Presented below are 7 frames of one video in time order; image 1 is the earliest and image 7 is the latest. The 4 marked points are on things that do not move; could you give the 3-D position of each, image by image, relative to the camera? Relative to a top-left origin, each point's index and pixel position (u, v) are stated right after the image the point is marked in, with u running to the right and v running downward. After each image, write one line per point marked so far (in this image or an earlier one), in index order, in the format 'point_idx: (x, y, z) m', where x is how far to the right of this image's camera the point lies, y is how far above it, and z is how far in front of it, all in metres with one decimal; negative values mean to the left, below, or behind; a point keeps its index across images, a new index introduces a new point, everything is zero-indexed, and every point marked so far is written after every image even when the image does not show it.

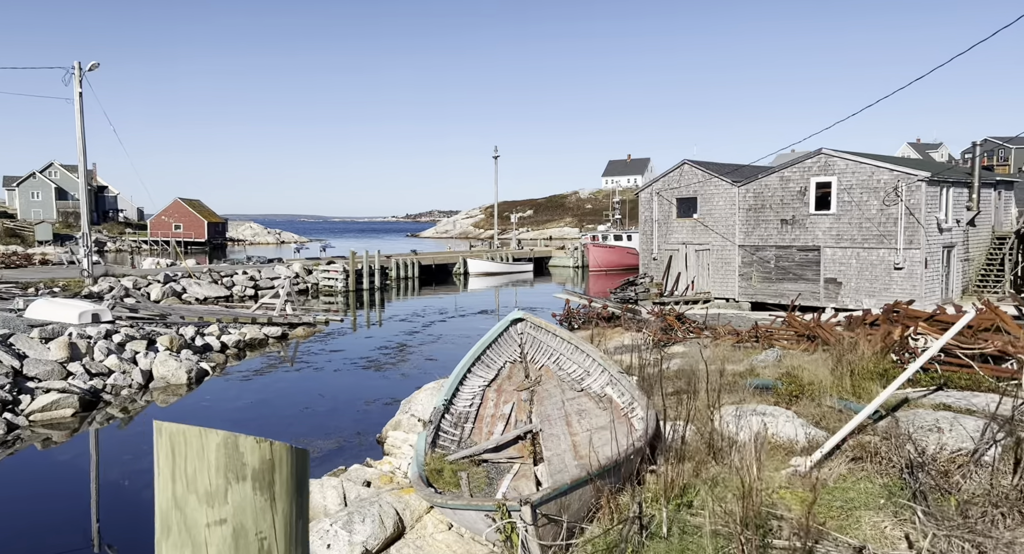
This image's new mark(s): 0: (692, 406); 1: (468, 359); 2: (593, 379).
0: (+1.9, -1.4, +7.6) m
1: (-0.6, -1.2, +10.4) m
2: (+1.2, -1.4, +9.8) m
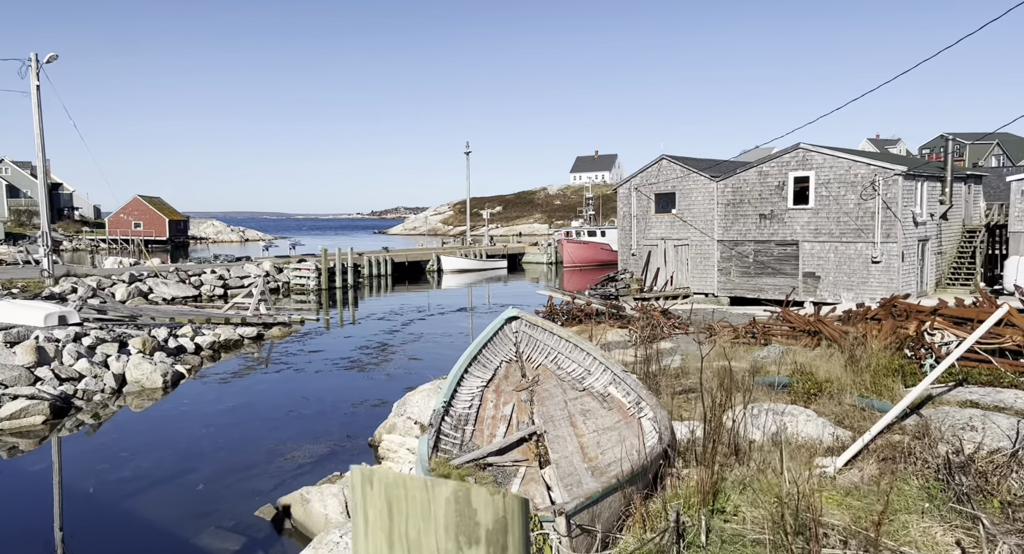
0: (+2.0, -1.3, +7.4) m
1: (-0.7, -1.2, +10.1) m
2: (+1.1, -1.4, +9.6) m
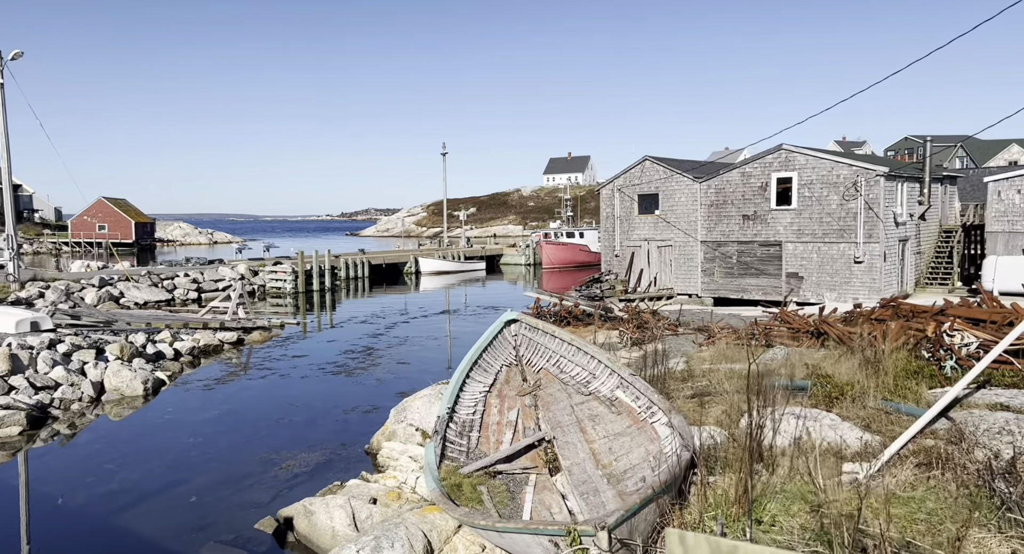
0: (+2.1, -1.4, +7.3) m
1: (-0.6, -1.2, +9.9) m
2: (+1.2, -1.4, +9.4) m
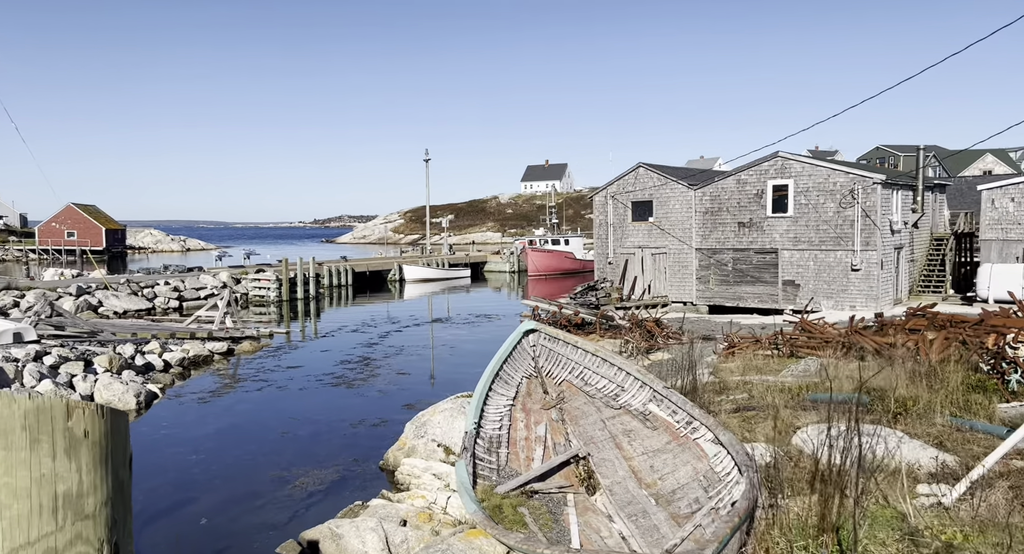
0: (+2.5, -1.5, +7.0) m
1: (-0.3, -1.3, +9.5) m
2: (+1.5, -1.5, +9.1) m
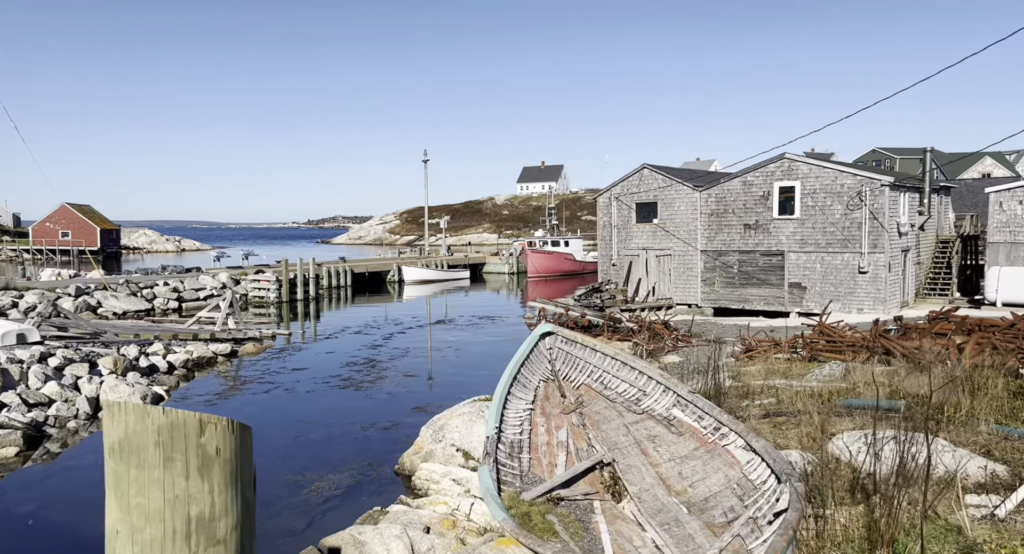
0: (+2.8, -1.5, +6.9) m
1: (-0.1, -1.3, +9.4) m
2: (+1.8, -1.6, +8.9) m
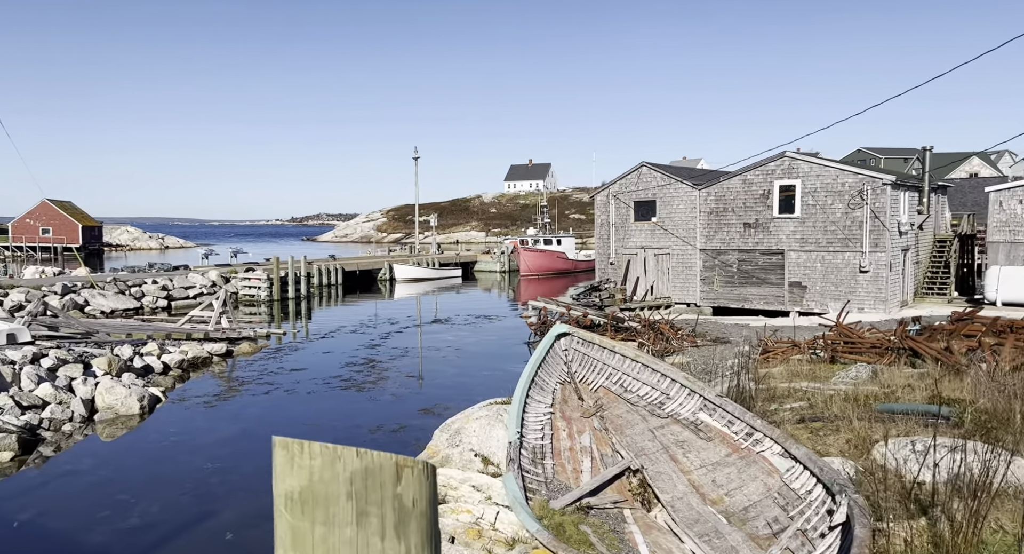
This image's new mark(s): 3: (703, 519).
0: (+3.0, -1.5, +6.7) m
1: (+0.2, -1.3, +9.1) m
2: (+2.0, -1.6, +8.7) m
3: (+1.7, -2.1, +6.3) m
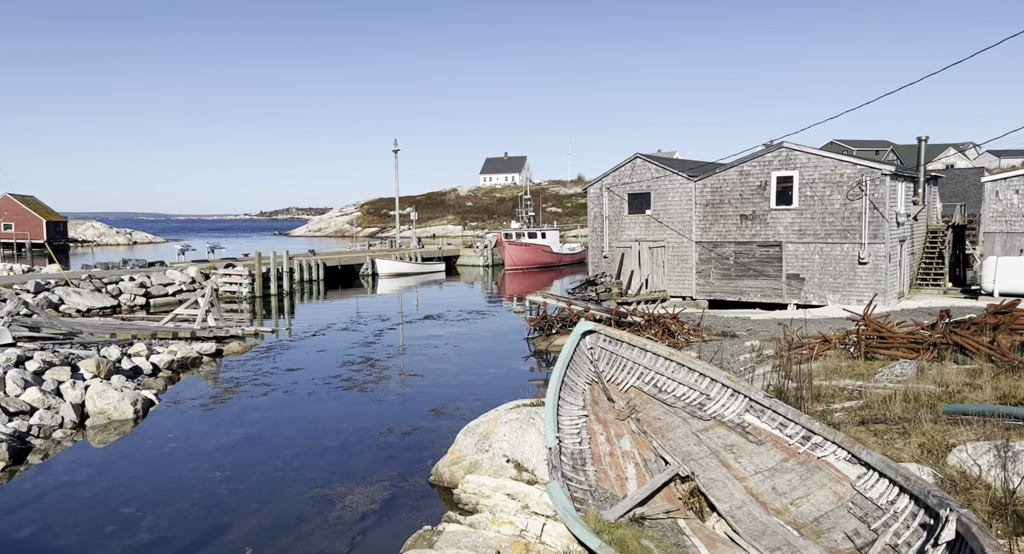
0: (+3.5, -1.5, +6.3) m
1: (+0.5, -1.3, +8.7) m
2: (+2.4, -1.5, +8.3) m
3: (+2.2, -2.1, +5.9) m
